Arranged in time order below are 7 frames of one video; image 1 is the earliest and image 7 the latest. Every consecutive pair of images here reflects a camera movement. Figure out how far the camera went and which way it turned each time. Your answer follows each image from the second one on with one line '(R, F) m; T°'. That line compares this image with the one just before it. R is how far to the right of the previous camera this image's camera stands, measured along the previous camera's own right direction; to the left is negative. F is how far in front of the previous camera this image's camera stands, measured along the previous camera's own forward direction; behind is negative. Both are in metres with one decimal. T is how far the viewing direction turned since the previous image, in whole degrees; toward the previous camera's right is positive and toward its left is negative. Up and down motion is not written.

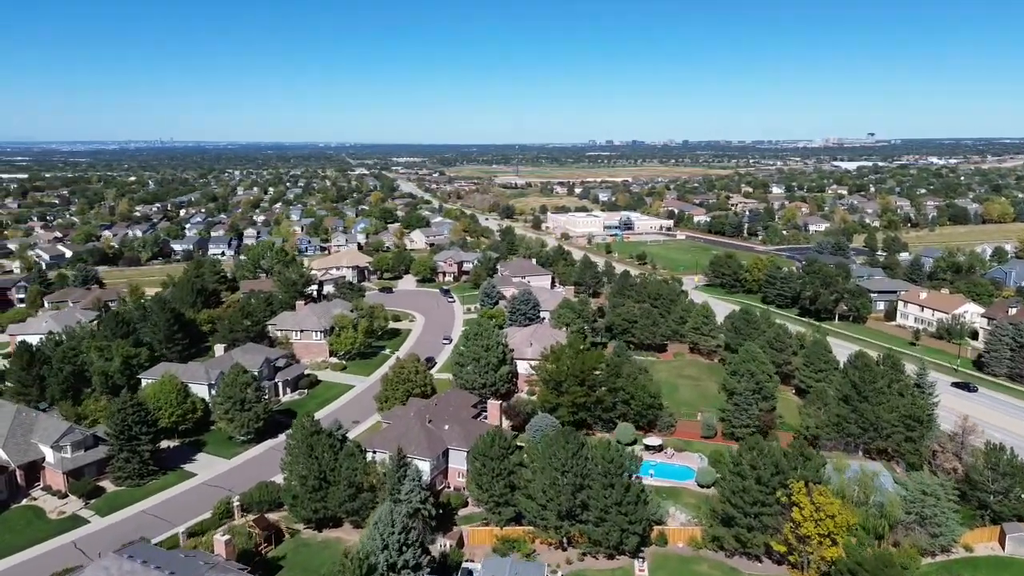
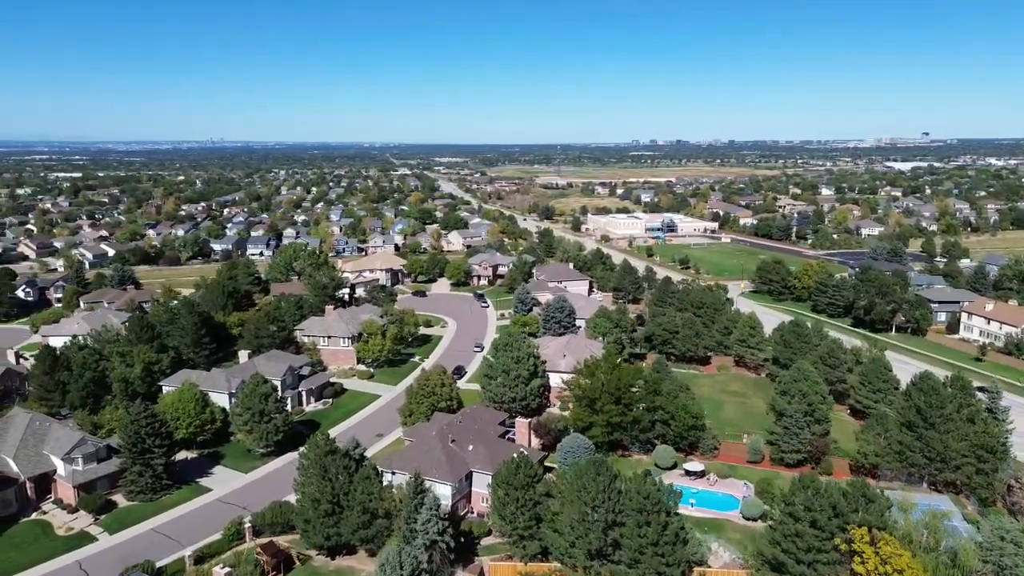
(+0.4, +2.1) m; -3°
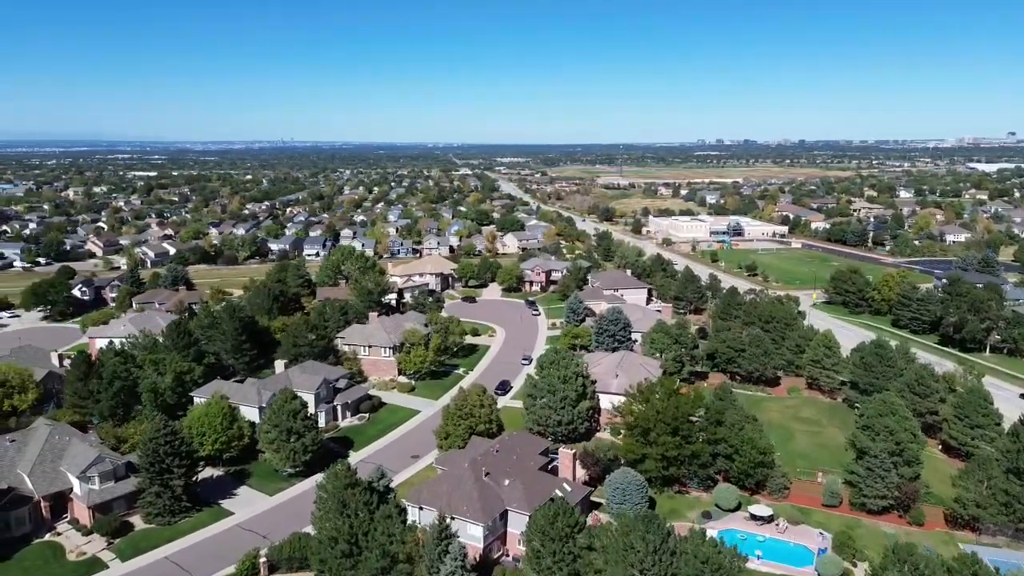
(+0.6, +2.9) m; -5°
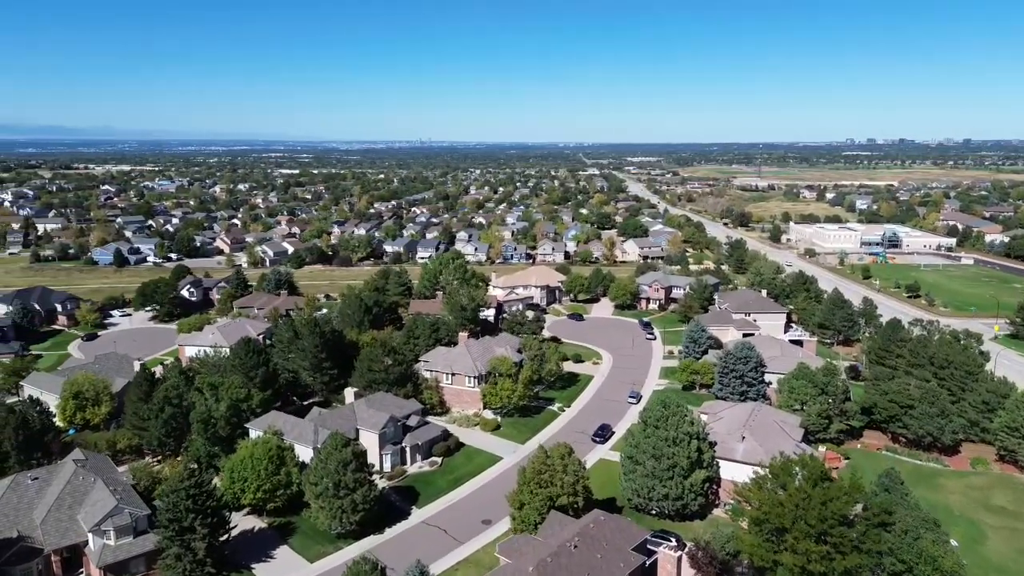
(+1.0, +6.3) m; -10°
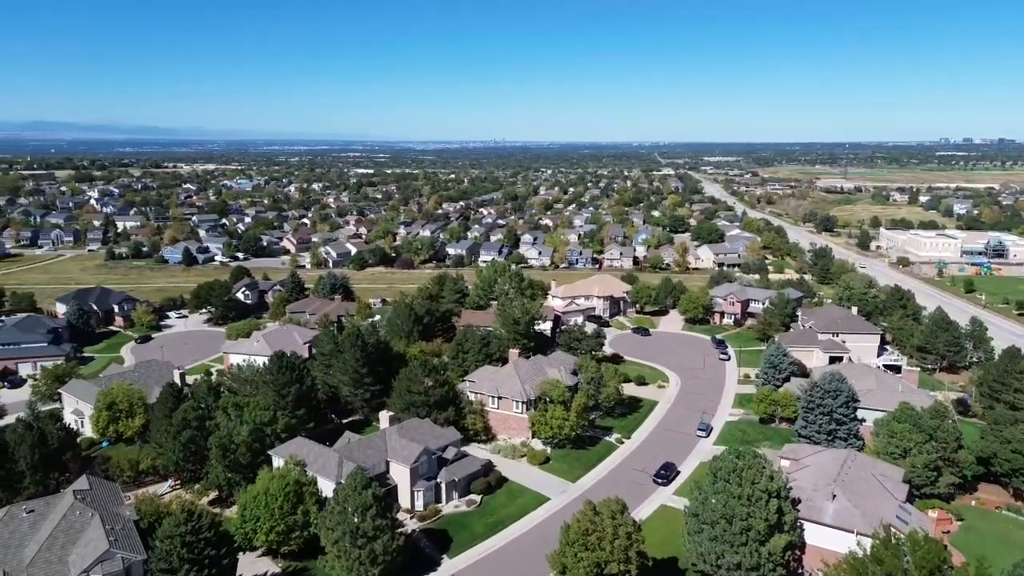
(+0.8, +3.8) m; -6°
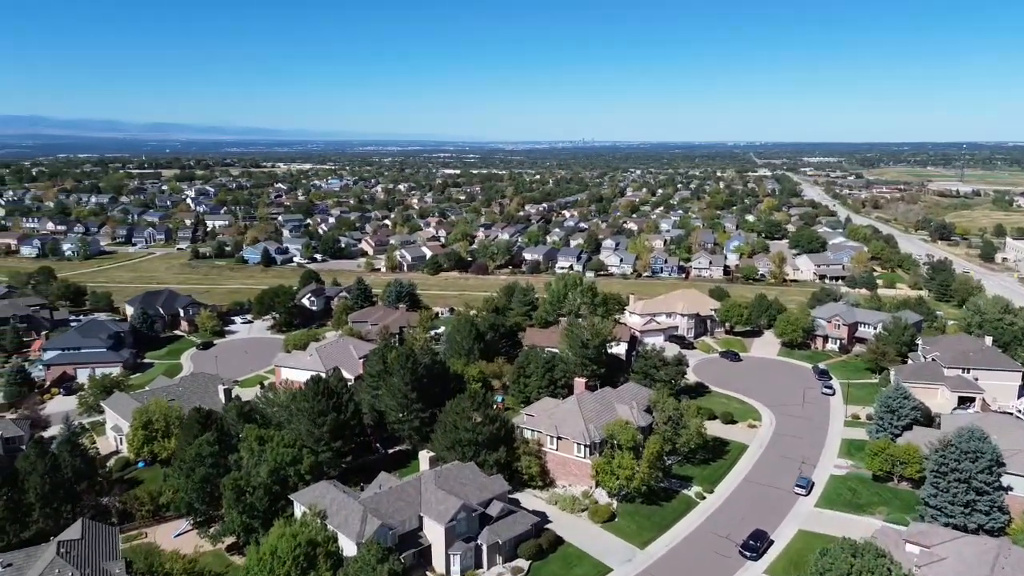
(+0.9, +4.6) m; -7°
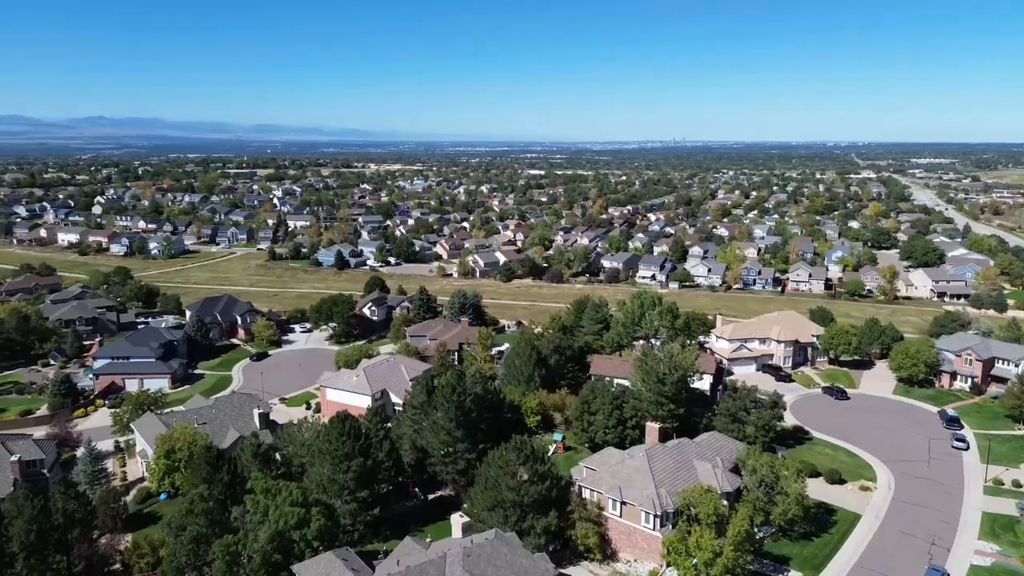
(+0.9, +5.0) m; -7°
